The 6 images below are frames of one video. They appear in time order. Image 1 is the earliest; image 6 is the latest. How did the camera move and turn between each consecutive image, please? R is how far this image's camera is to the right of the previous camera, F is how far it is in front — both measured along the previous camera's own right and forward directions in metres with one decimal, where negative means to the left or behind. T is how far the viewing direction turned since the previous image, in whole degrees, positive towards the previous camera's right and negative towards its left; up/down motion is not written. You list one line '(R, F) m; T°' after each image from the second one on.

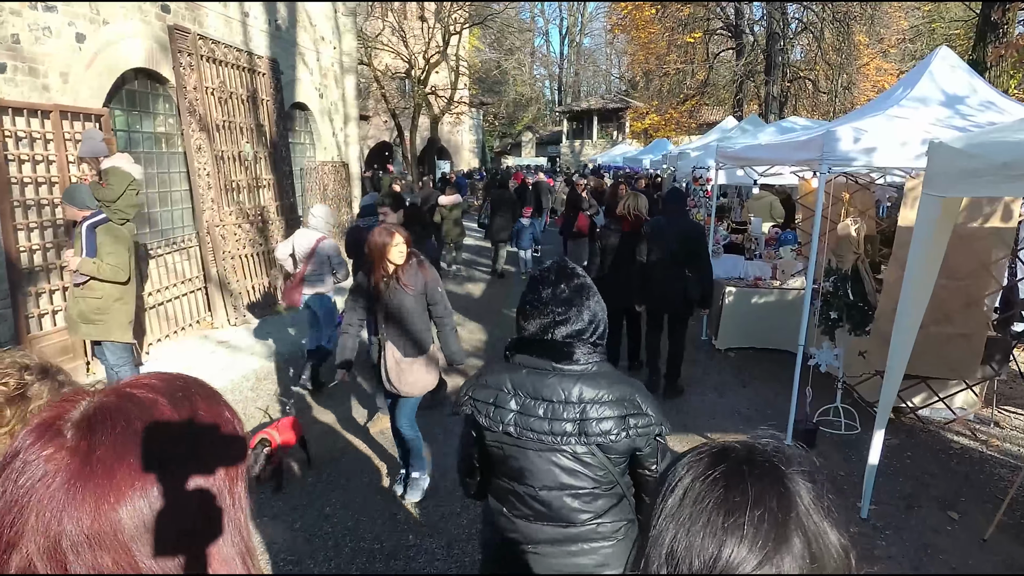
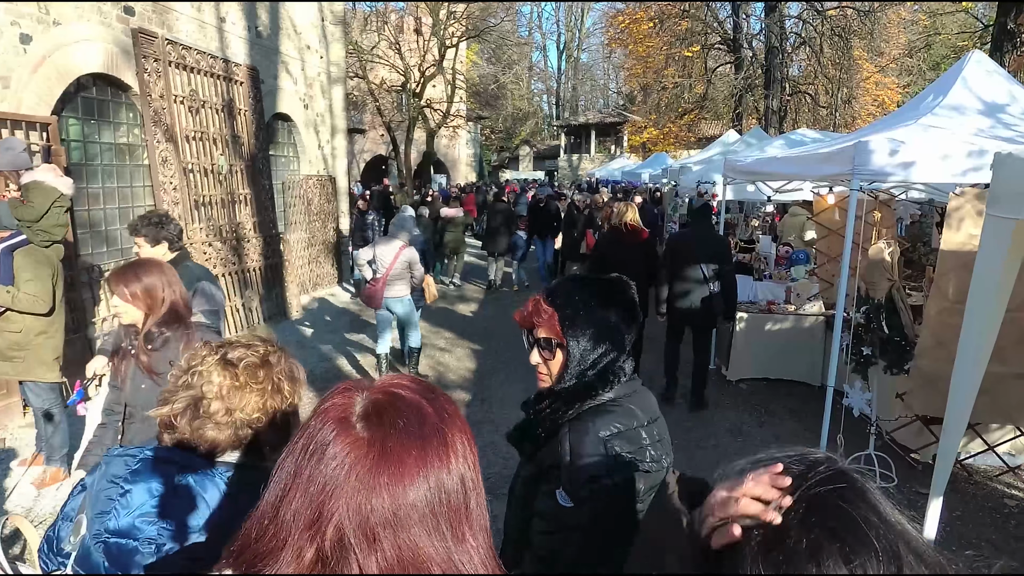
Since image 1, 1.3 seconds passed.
(+0.1, +0.5) m; 0°
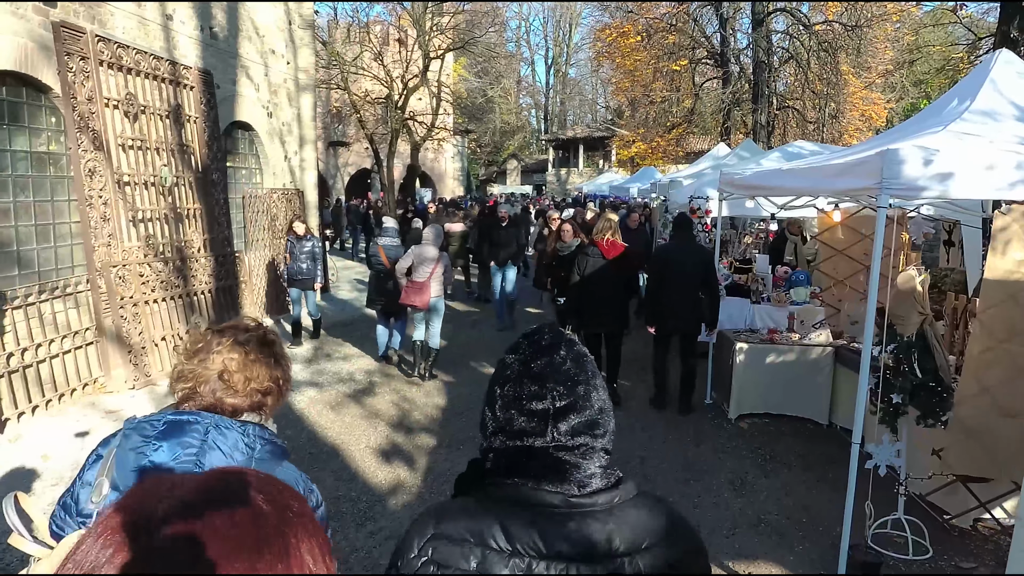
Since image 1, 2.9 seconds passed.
(+0.1, +0.6) m; +1°
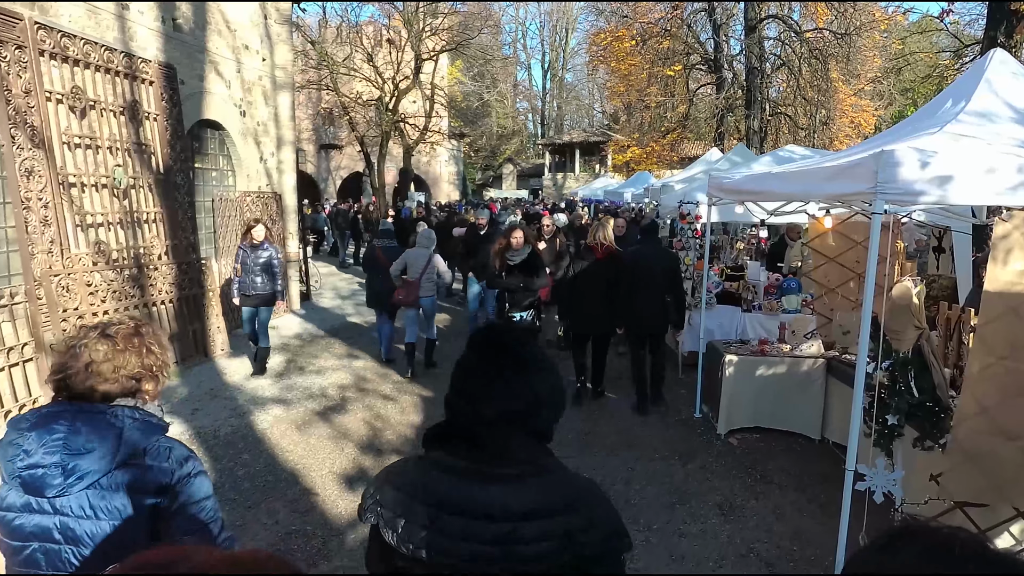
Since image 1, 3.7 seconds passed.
(+0.2, +0.3) m; 0°
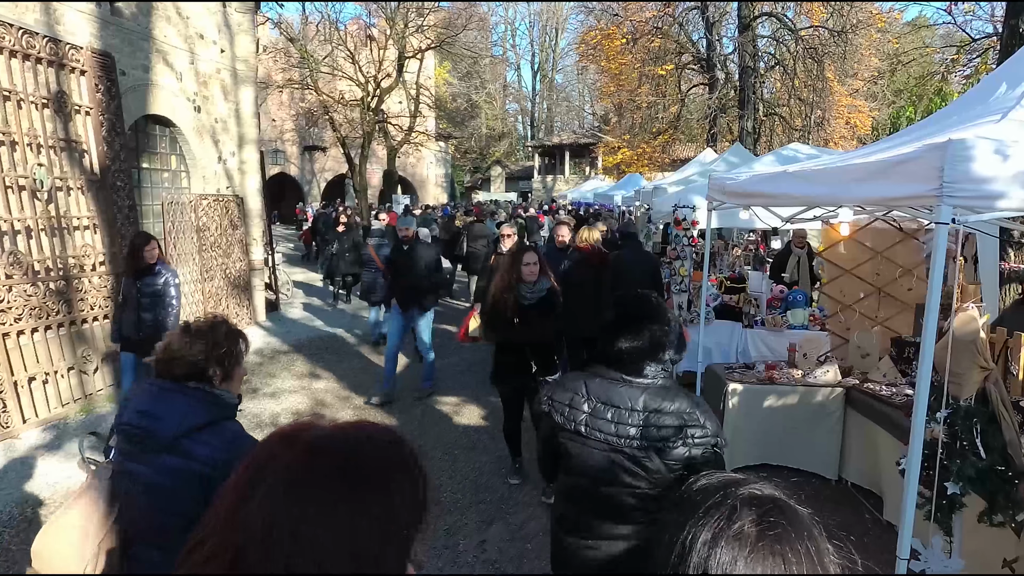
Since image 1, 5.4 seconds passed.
(+0.1, +0.7) m; +1°
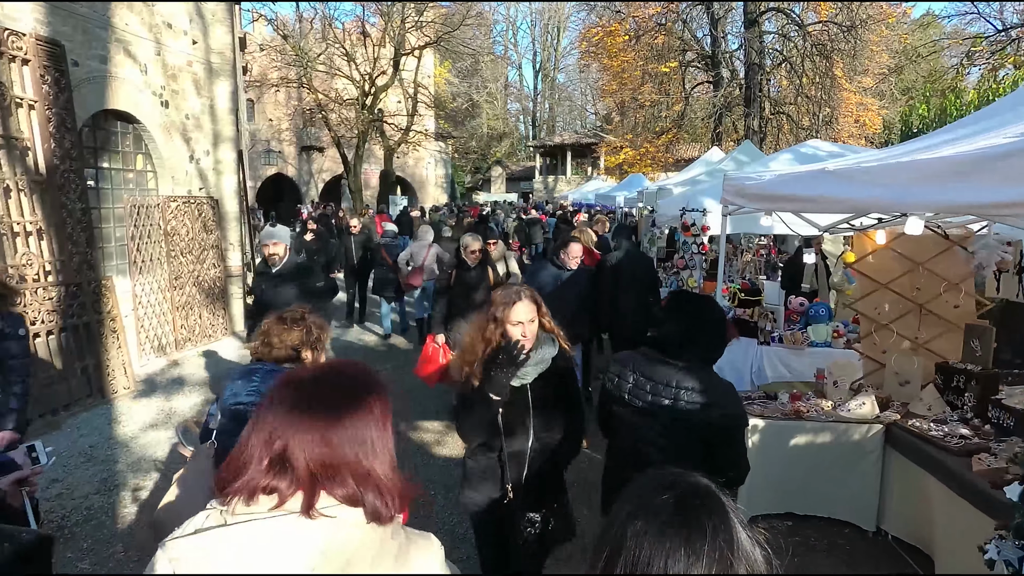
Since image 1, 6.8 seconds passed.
(+0.1, +0.6) m; 0°
